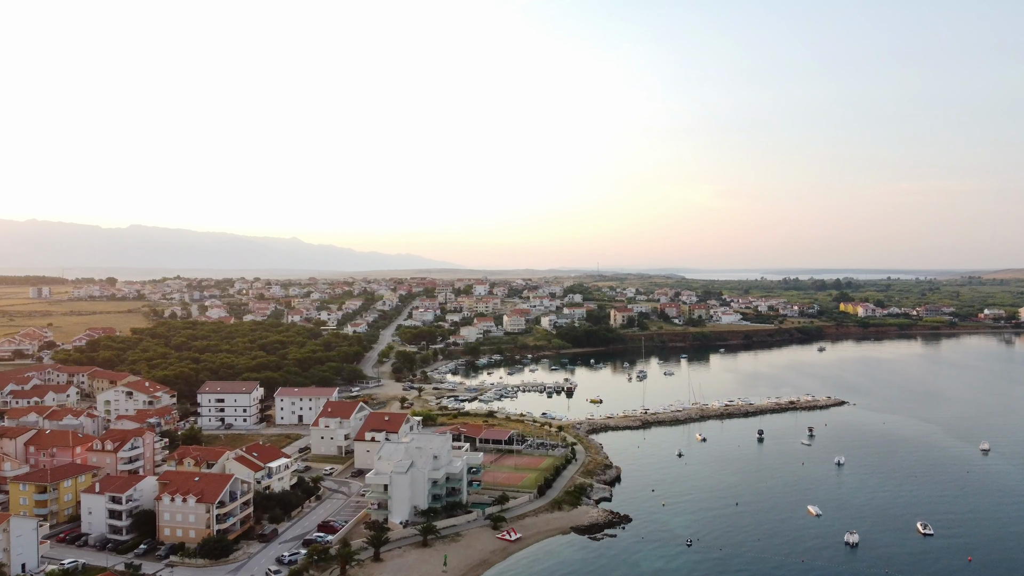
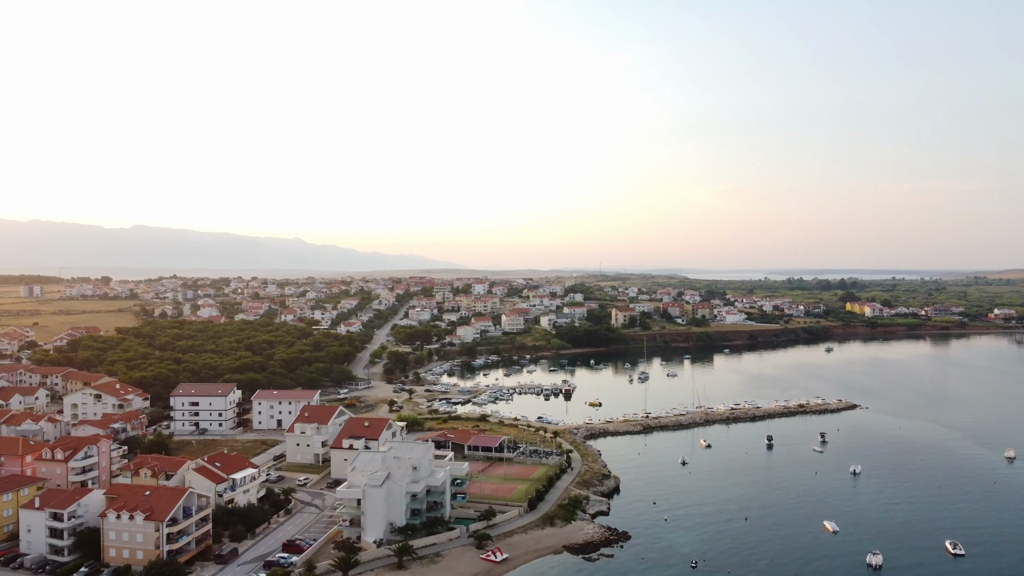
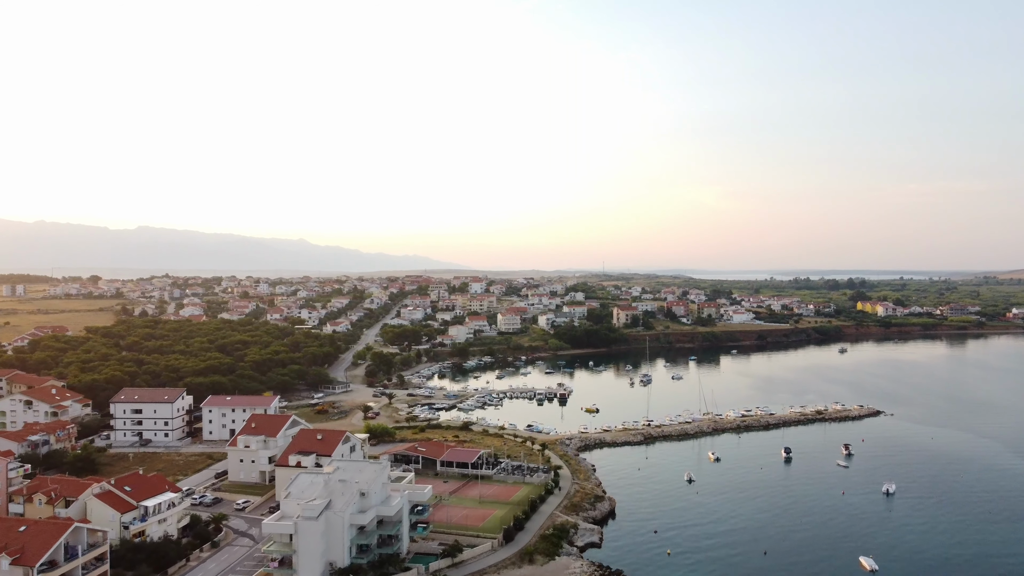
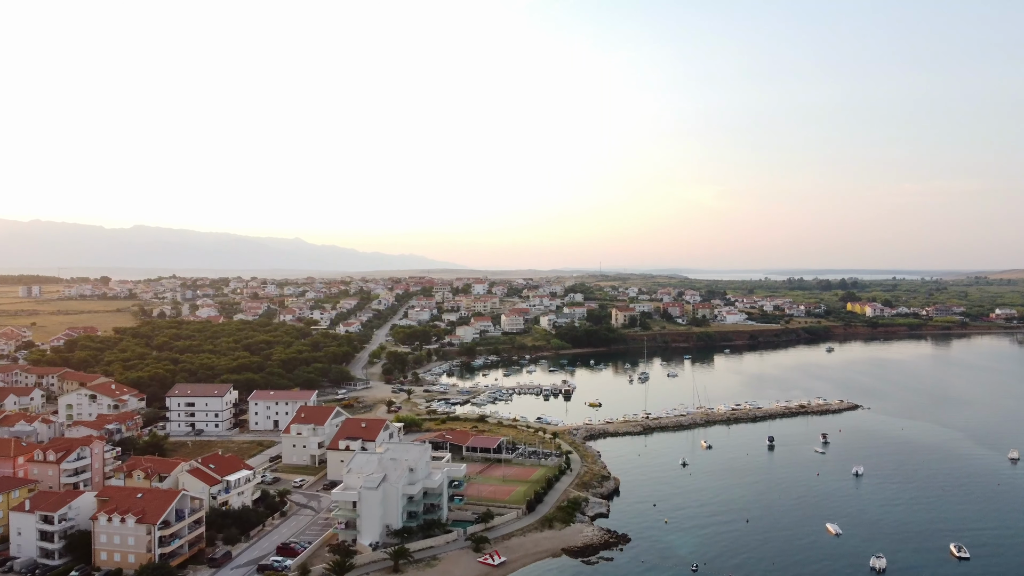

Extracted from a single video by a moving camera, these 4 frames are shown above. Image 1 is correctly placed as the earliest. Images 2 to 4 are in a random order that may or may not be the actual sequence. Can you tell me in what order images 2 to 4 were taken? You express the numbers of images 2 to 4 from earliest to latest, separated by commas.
2, 4, 3
